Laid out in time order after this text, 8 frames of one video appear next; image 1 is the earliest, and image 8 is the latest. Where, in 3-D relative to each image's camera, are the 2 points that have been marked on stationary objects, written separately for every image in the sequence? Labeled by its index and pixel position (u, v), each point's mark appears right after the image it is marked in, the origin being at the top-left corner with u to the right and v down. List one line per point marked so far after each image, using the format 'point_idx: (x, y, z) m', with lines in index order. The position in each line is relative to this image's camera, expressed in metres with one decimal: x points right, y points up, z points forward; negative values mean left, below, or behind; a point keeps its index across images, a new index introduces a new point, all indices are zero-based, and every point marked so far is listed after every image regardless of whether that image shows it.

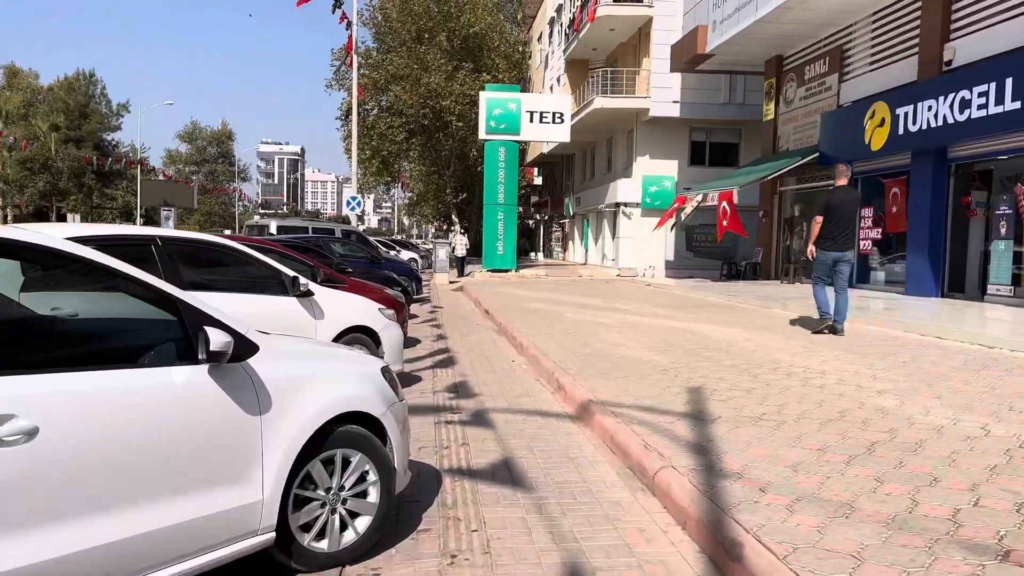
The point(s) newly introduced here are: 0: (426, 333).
0: (-1.2, -0.6, +11.5) m
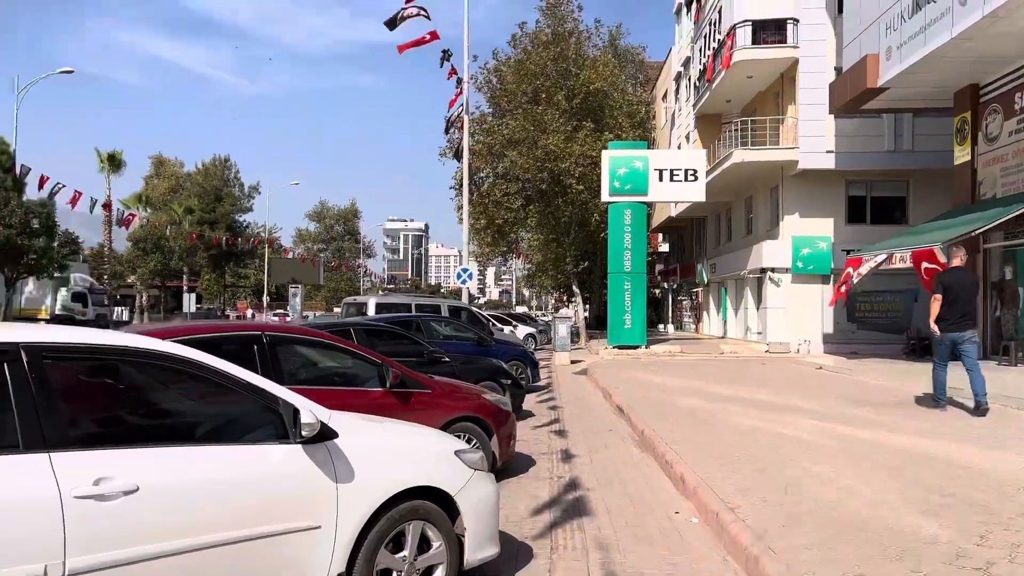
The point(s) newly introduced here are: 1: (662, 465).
0: (+0.3, -1.7, +8.6) m
1: (+1.3, -1.6, +7.1) m
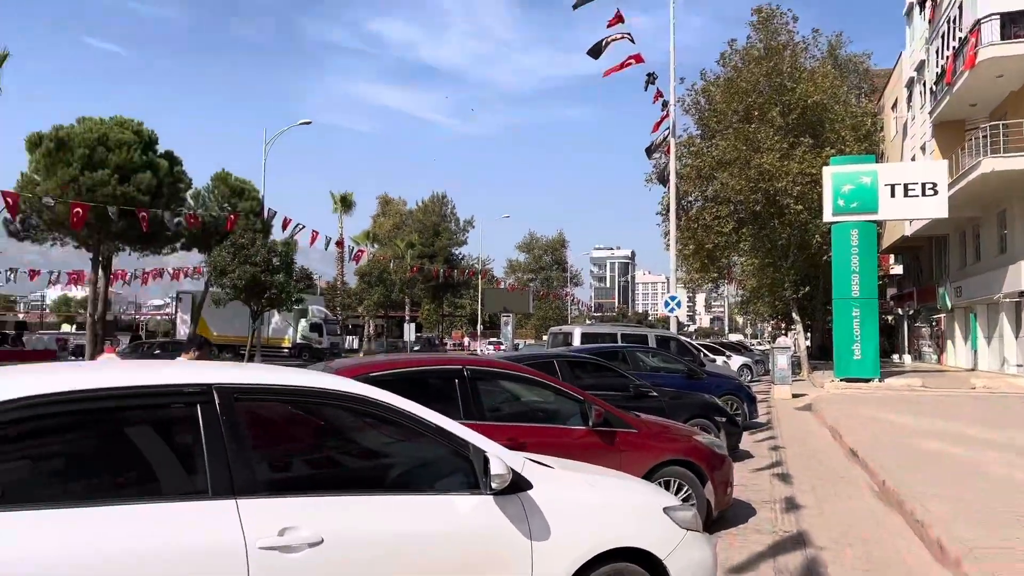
0: (+2.4, -2.0, +7.8) m
1: (+3.0, -1.8, +6.1) m
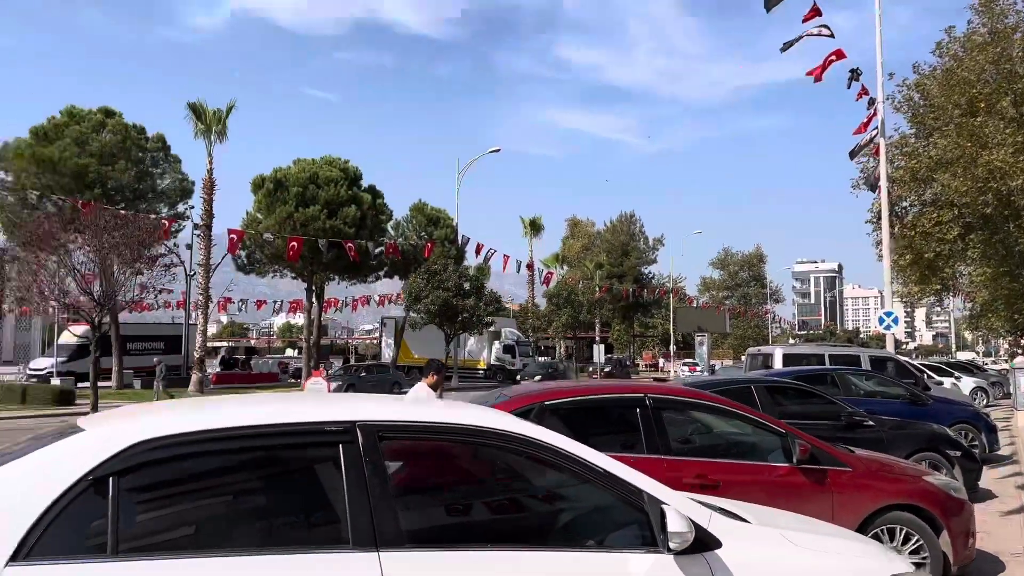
0: (+4.1, -2.1, +6.6) m
1: (+4.3, -1.9, +4.8) m
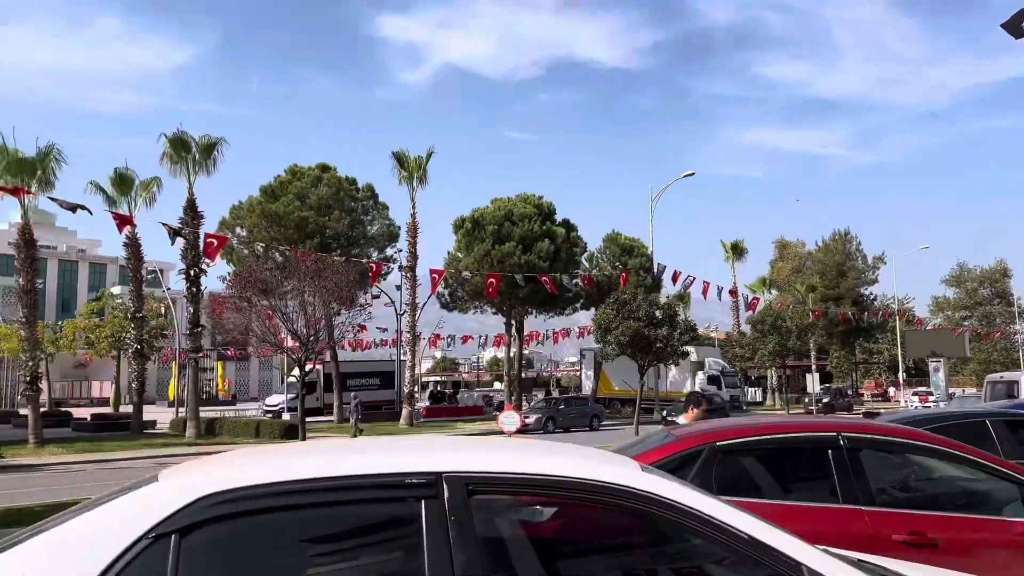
0: (+5.3, -2.1, +4.9) m
1: (+5.0, -1.8, +3.2) m
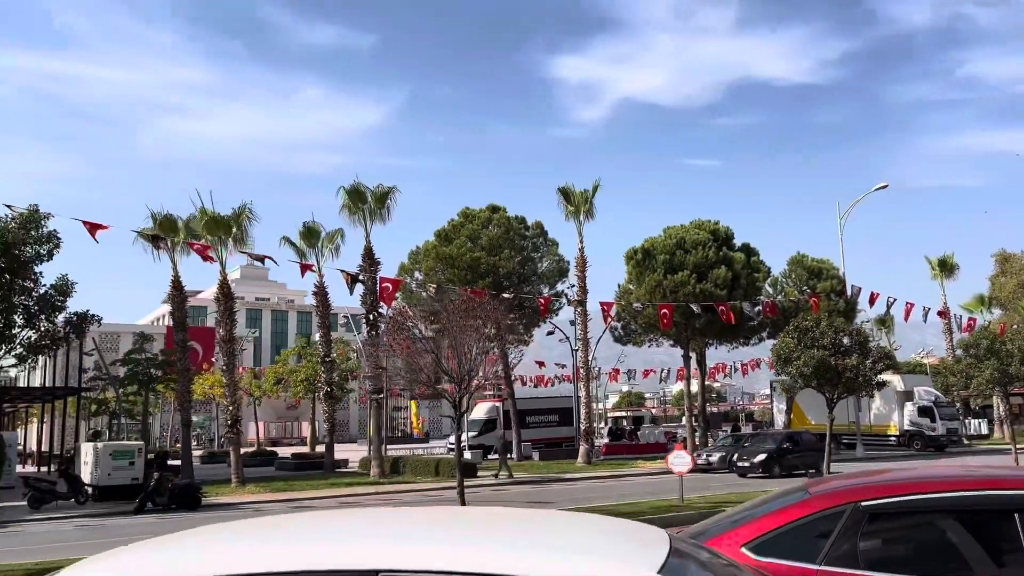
0: (+5.7, -2.0, +2.9) m
1: (+5.1, -1.6, +1.3) m
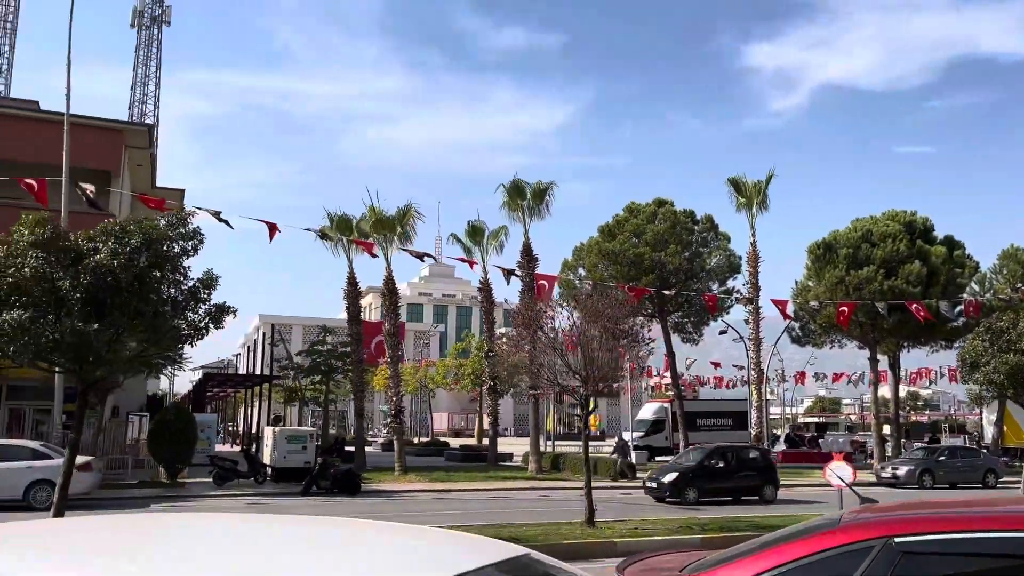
0: (+5.3, -1.9, +1.3) m
1: (+4.3, -1.6, -0.1) m
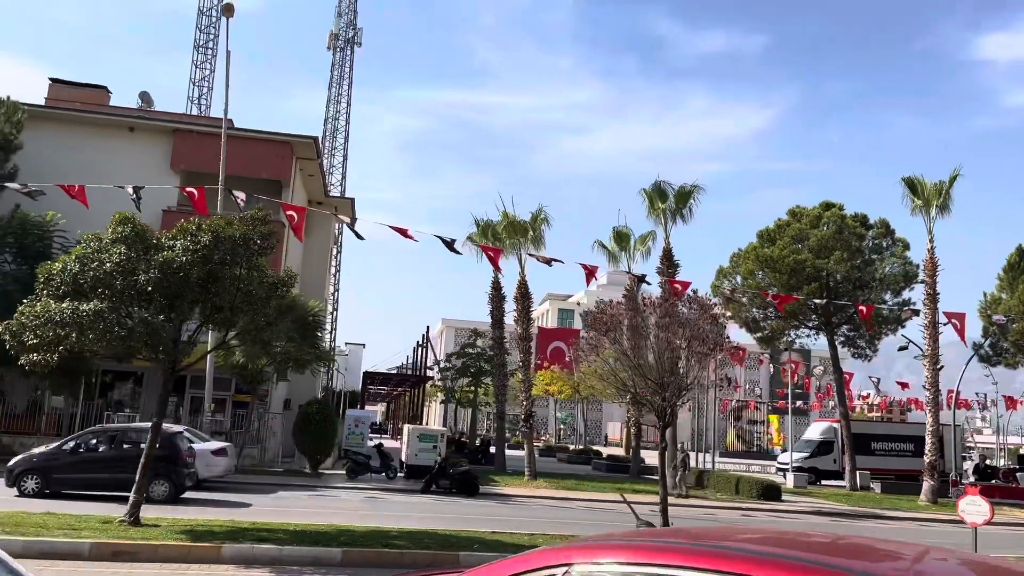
0: (+3.7, -1.9, -0.2) m
1: (+2.4, -1.5, -1.3) m
